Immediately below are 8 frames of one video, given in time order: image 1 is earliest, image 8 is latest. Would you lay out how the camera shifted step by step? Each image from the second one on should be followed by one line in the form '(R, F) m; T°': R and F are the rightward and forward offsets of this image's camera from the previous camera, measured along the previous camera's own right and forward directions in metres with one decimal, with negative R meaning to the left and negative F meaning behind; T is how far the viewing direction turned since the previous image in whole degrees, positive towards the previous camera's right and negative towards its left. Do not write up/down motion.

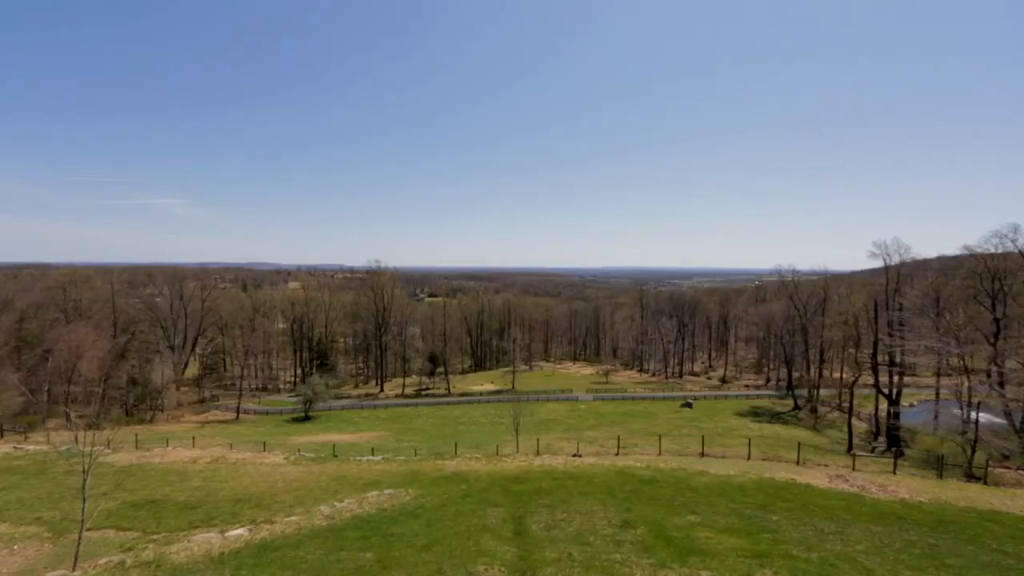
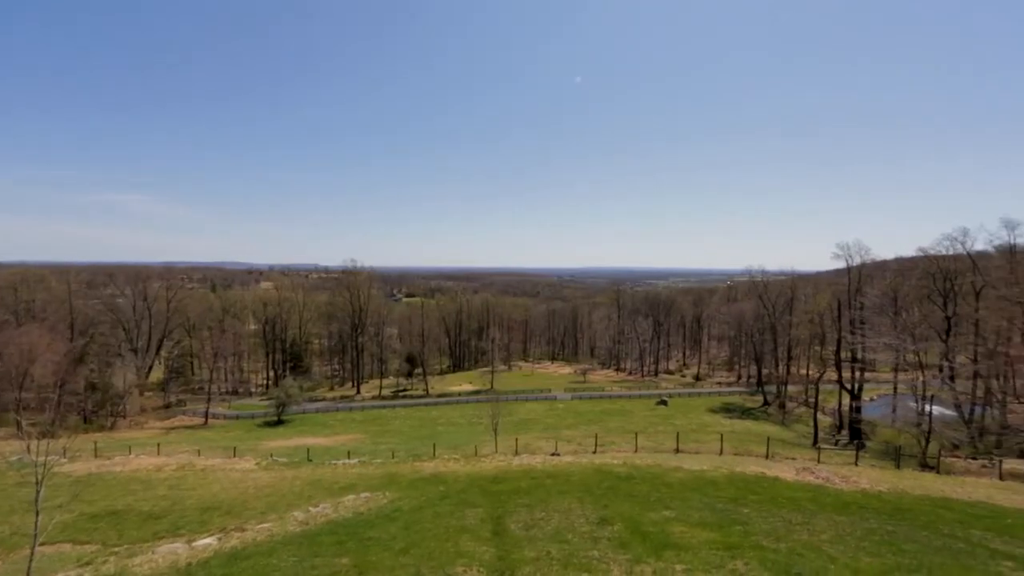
(0.0, -0.5) m; +2°
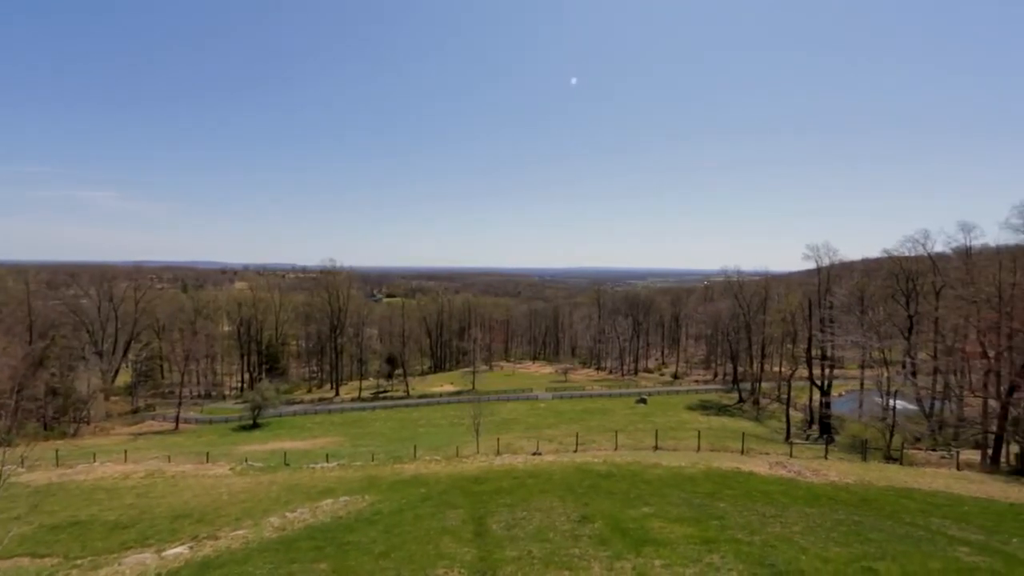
(0.0, -0.4) m; +2°
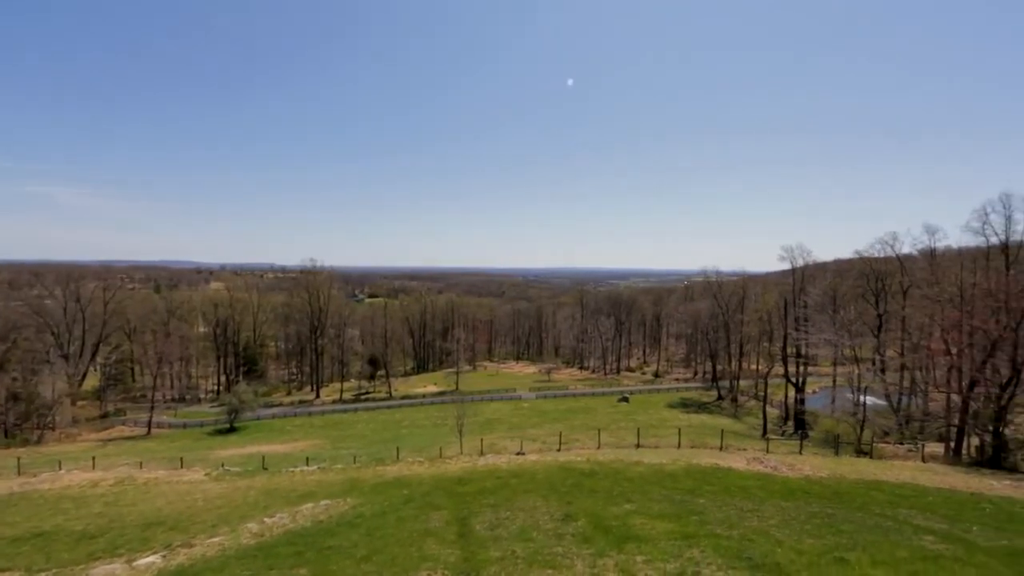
(0.0, -0.4) m; +2°
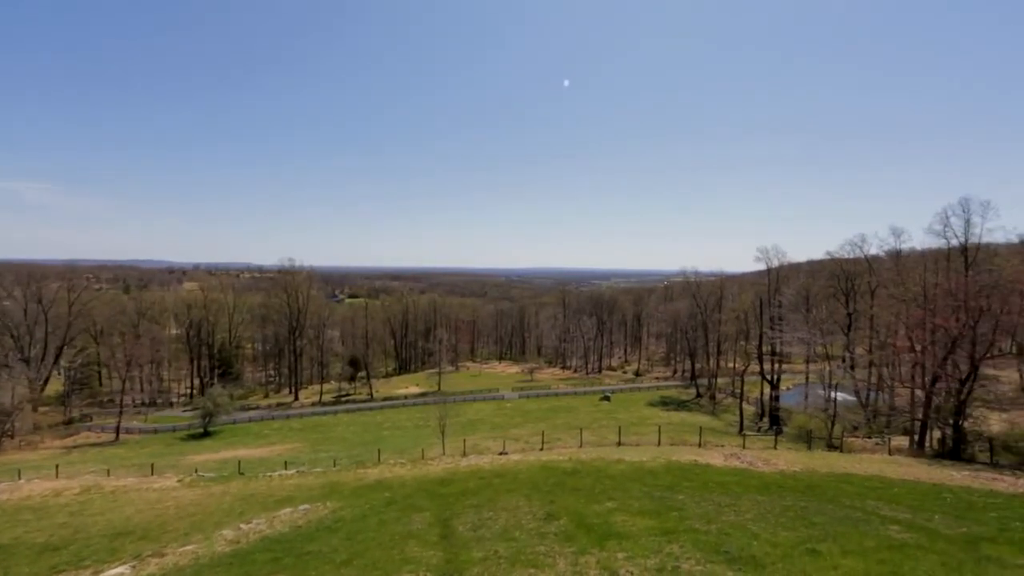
(0.0, -0.4) m; +2°
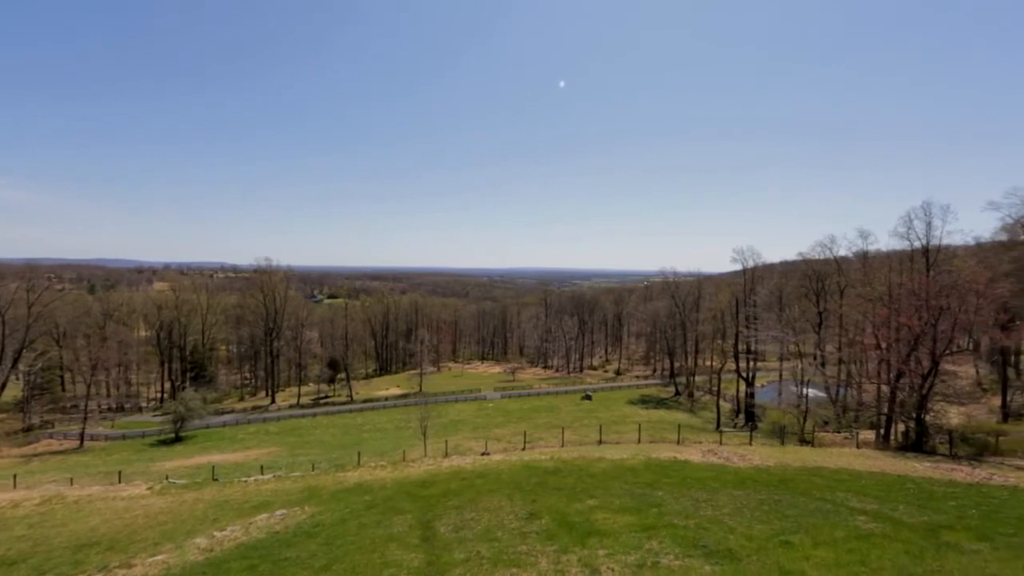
(0.0, -0.4) m; +2°
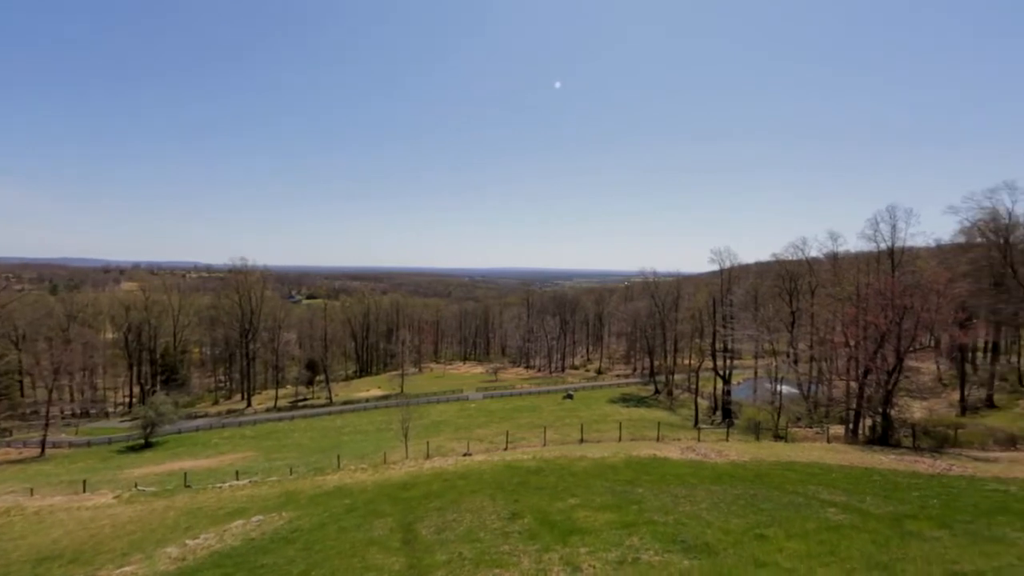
(0.0, -0.4) m; +2°
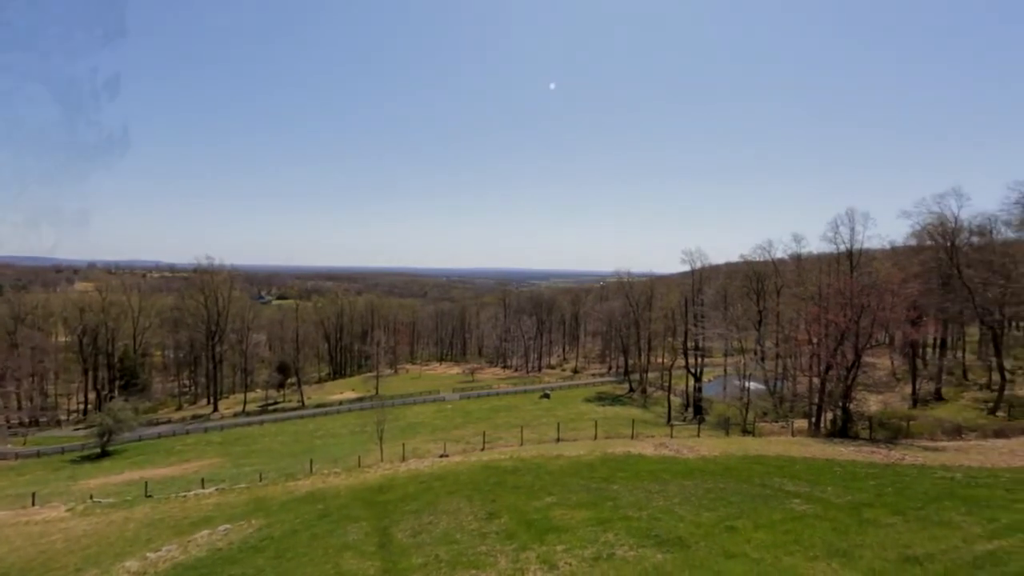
(0.0, -0.4) m; +2°
